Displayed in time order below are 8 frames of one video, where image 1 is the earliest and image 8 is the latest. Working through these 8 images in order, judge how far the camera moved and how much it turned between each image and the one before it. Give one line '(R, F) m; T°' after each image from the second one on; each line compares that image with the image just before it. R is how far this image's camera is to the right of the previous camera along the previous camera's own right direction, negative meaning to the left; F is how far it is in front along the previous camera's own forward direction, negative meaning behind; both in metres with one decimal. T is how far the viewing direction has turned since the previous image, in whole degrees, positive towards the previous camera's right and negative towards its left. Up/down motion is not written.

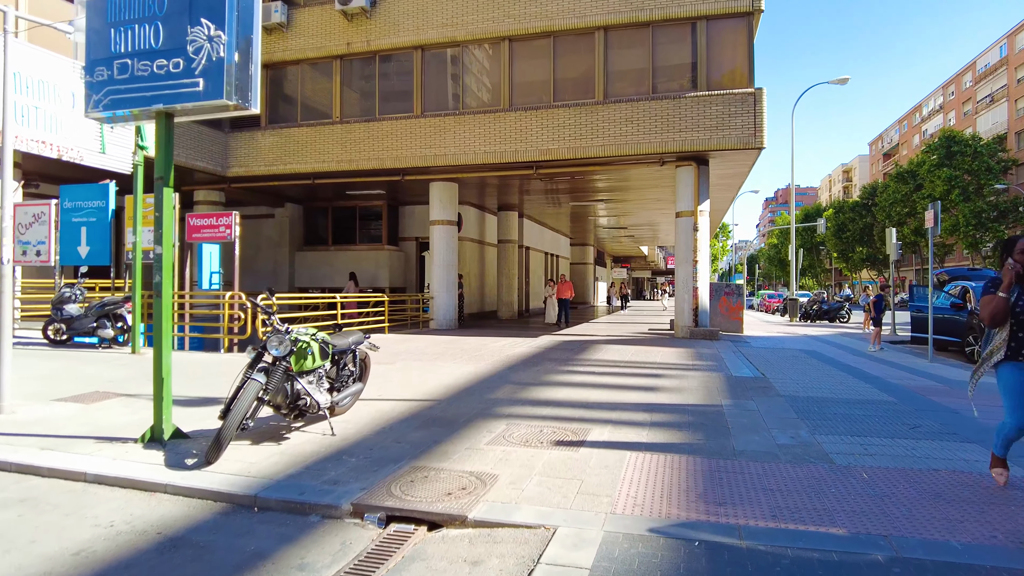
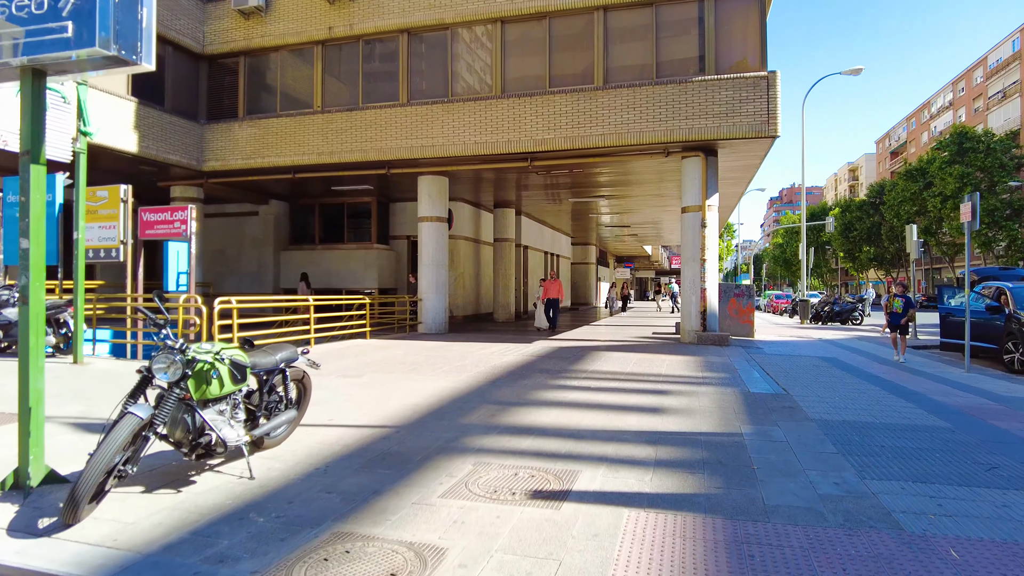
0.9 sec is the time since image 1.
(+0.2, +1.2) m; 0°
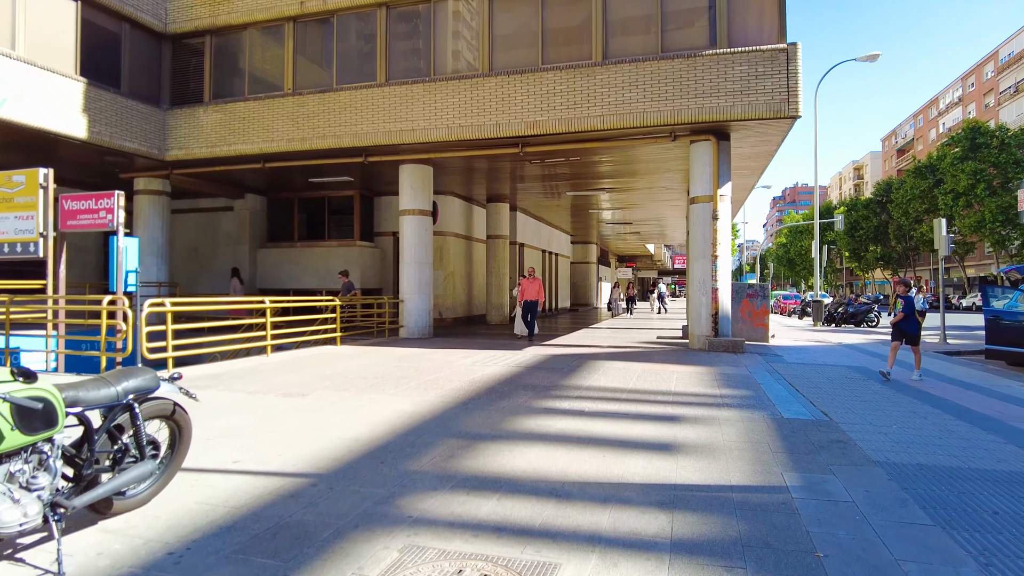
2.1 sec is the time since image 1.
(+0.3, +1.5) m; 0°
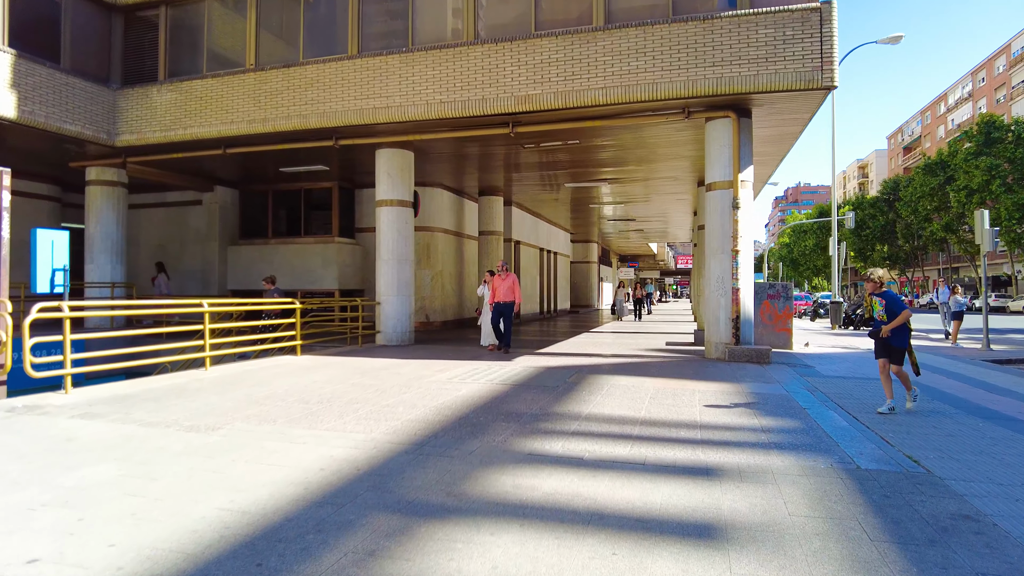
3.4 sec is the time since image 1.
(+0.2, +1.7) m; 0°
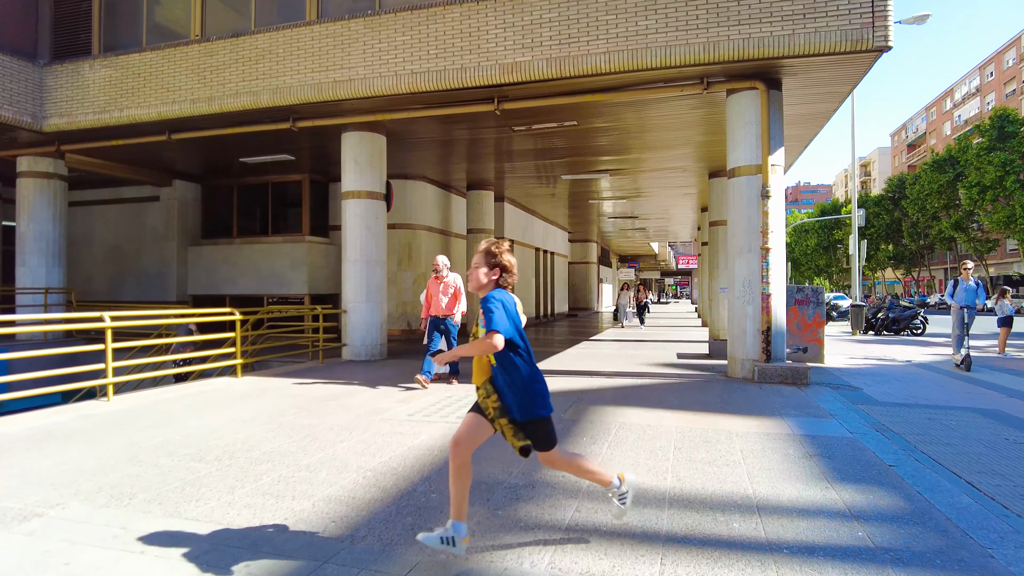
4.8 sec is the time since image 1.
(+0.2, +1.8) m; 0°
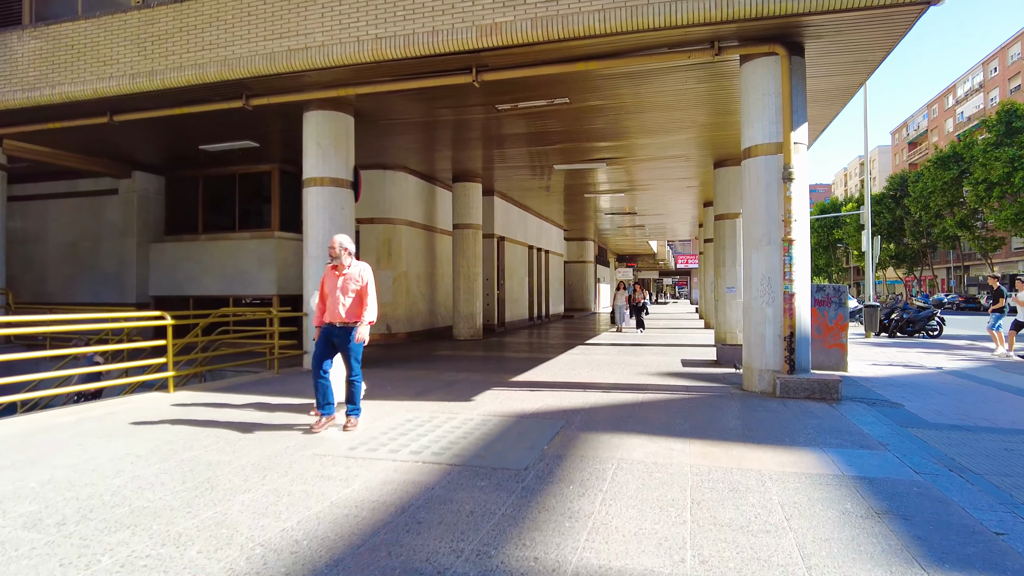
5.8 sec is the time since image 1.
(+0.2, +1.3) m; 0°
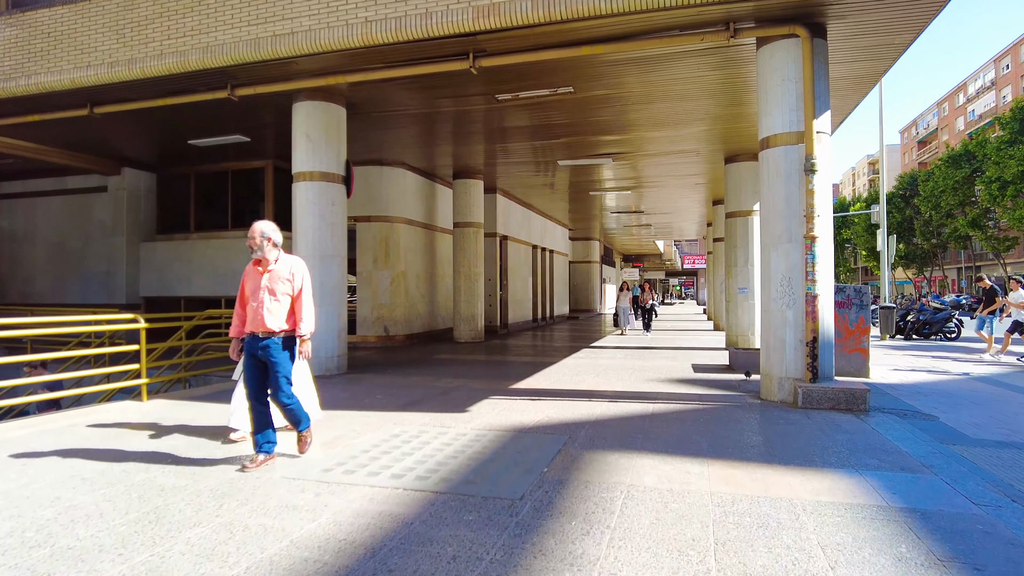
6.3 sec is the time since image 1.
(+0.1, +0.6) m; 0°
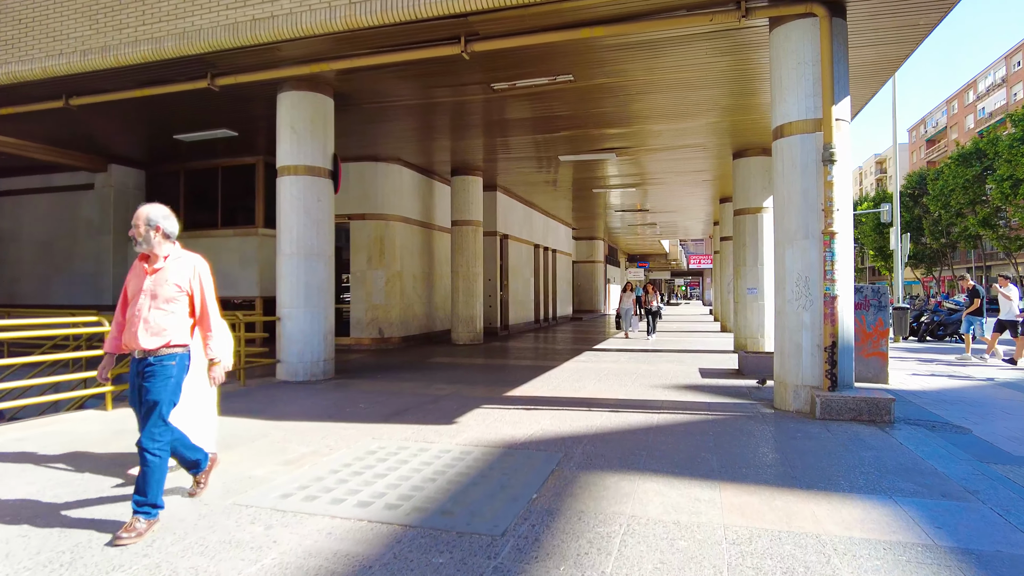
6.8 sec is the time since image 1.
(+0.1, +0.5) m; 0°
